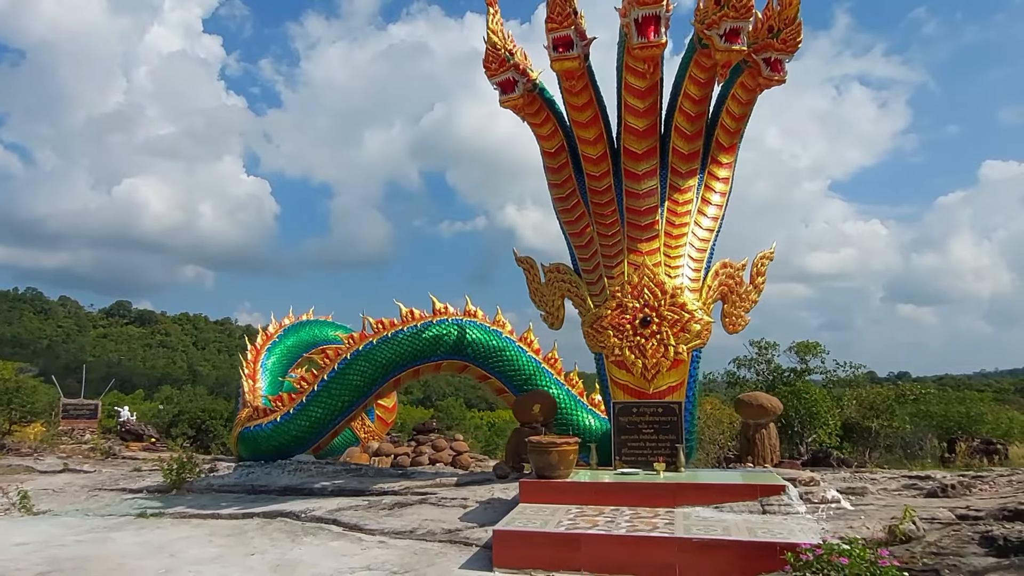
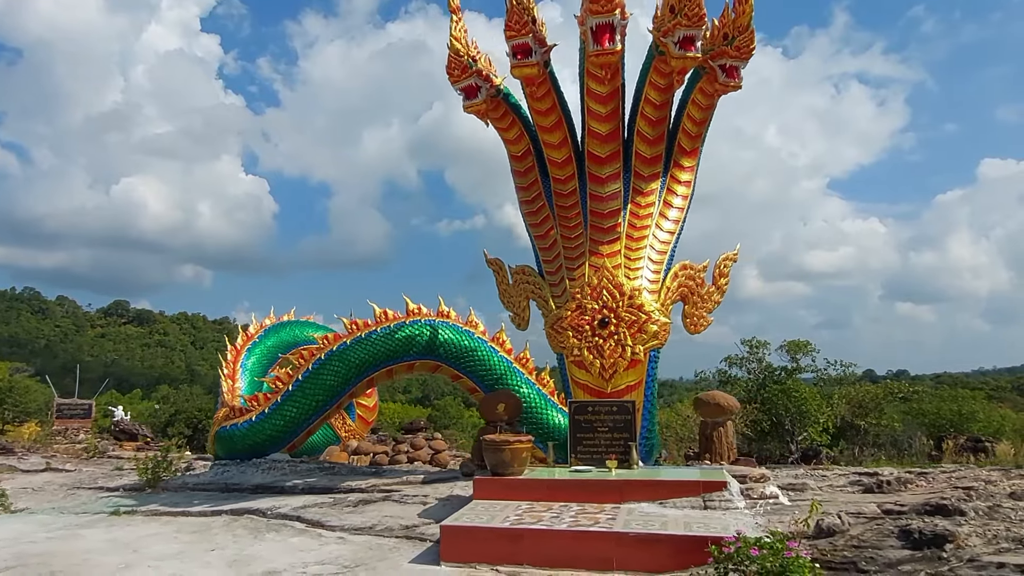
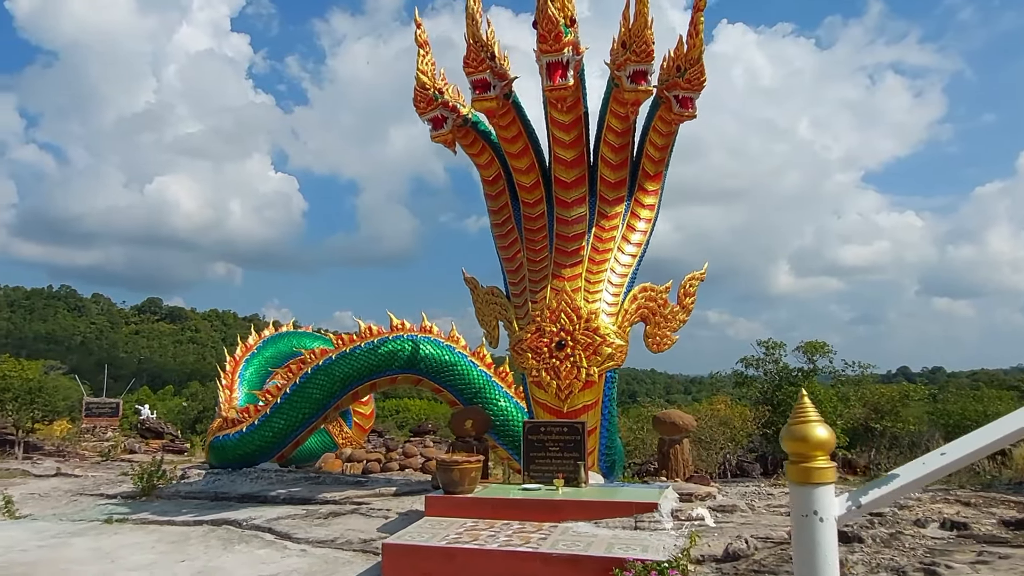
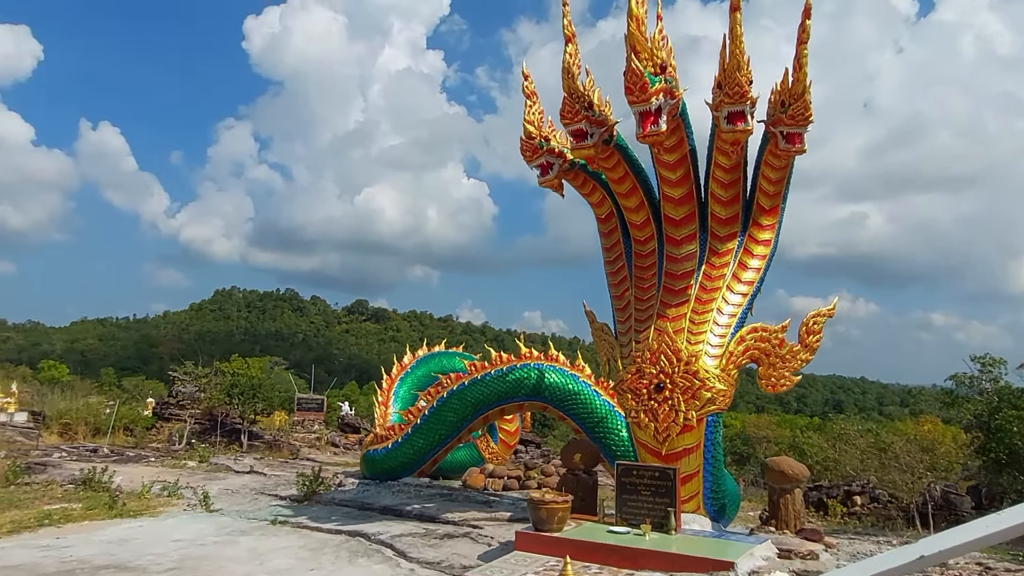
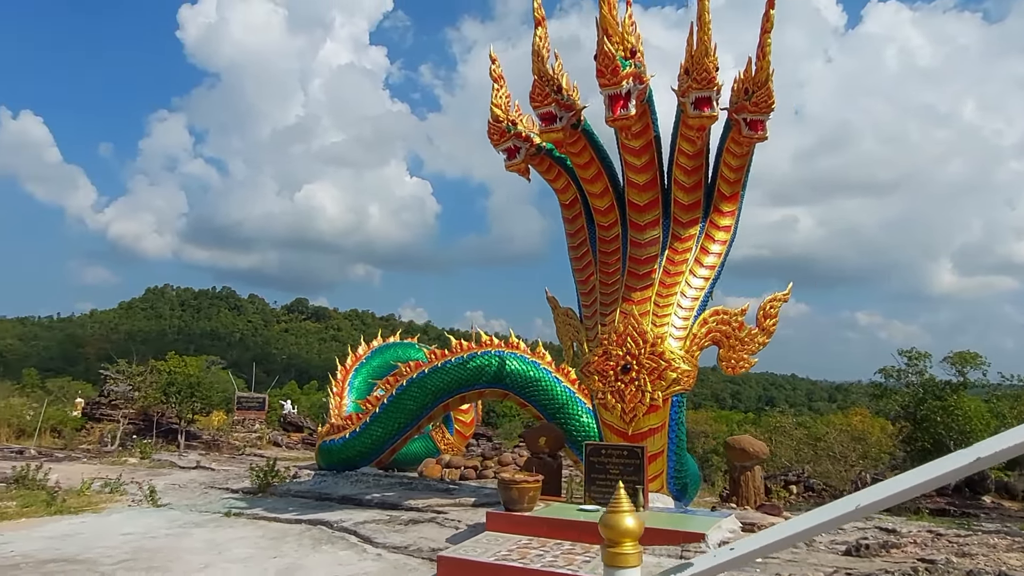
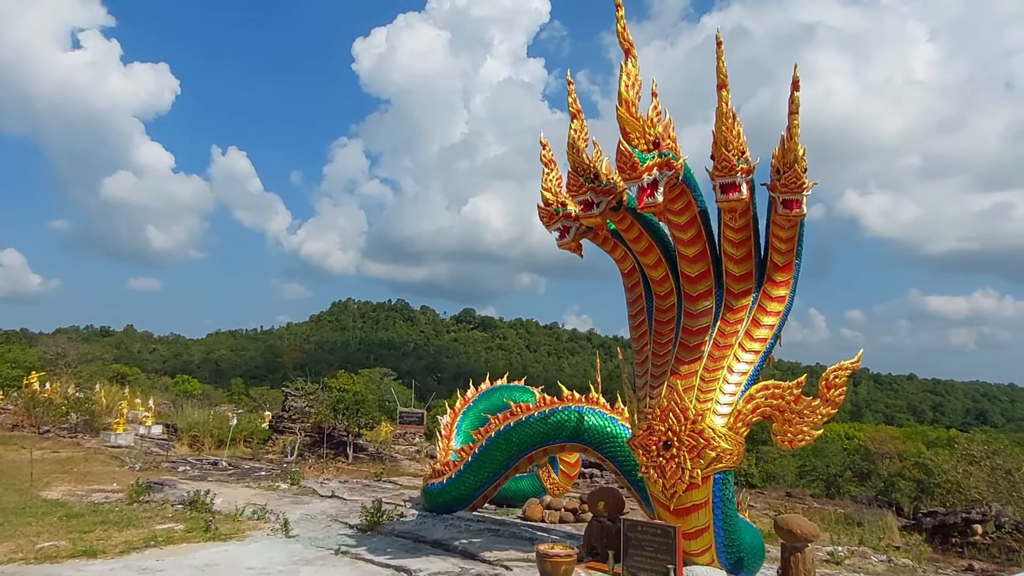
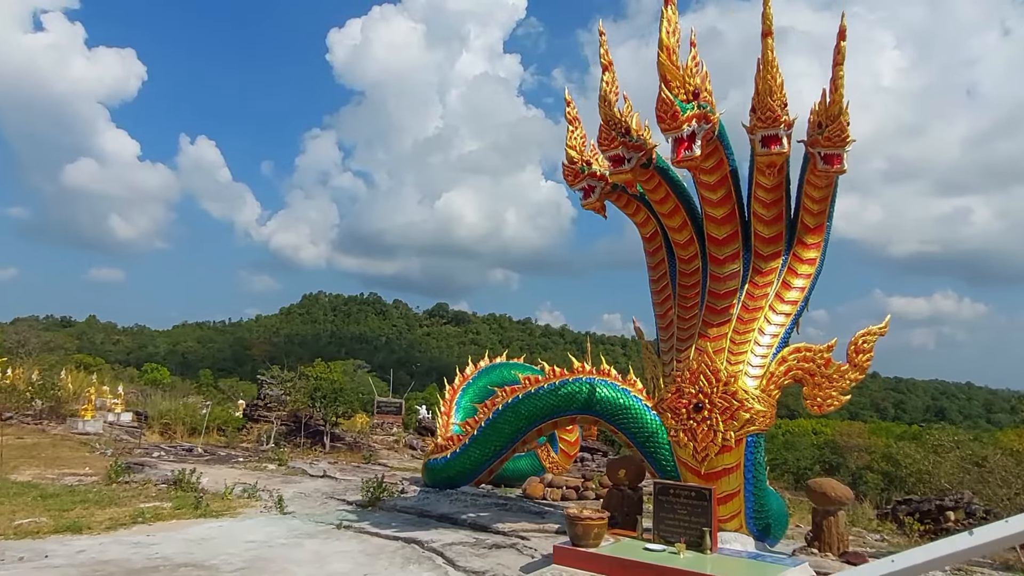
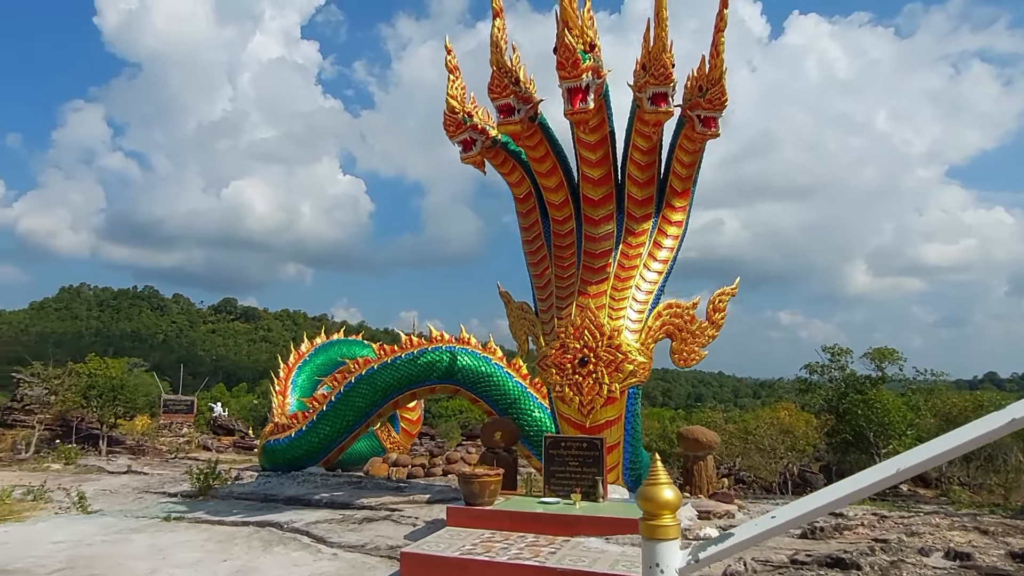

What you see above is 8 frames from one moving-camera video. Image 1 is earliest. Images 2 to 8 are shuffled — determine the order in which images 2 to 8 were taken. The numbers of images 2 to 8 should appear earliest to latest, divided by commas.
2, 3, 8, 5, 4, 7, 6
